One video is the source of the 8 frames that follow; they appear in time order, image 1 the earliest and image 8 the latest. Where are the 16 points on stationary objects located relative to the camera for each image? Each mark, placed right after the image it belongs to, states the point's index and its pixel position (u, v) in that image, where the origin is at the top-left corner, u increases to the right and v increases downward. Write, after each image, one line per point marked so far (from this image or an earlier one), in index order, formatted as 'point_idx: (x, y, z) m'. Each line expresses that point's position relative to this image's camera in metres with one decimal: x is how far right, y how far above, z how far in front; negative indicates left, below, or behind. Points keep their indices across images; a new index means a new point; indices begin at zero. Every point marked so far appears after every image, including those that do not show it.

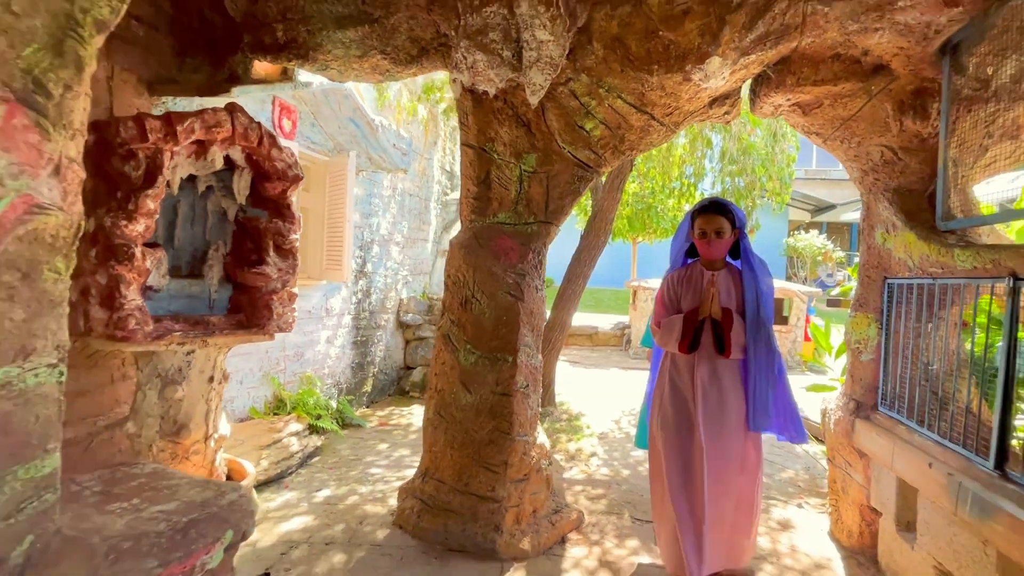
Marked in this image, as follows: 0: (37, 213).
0: (-1.0, +0.2, +1.1) m
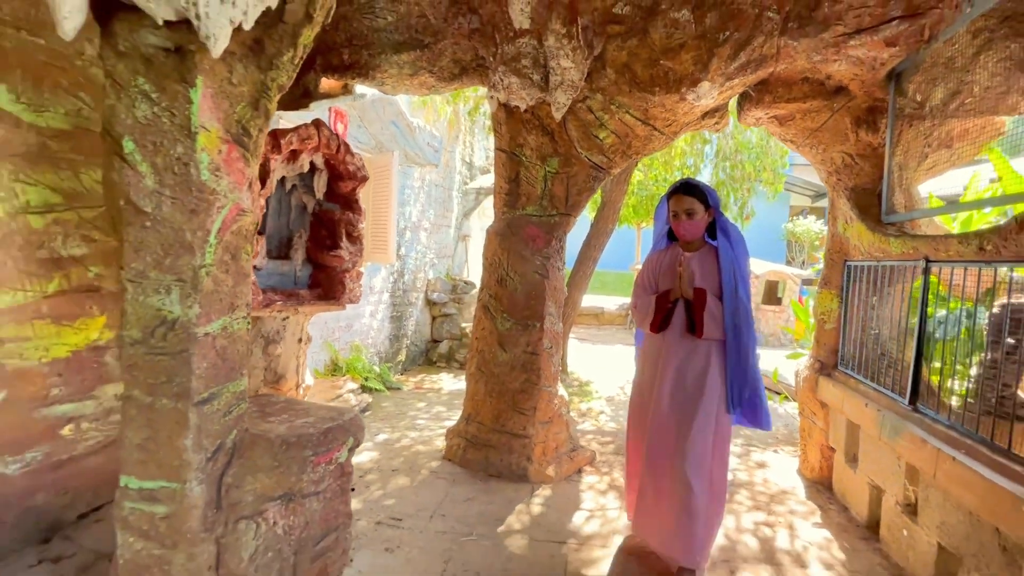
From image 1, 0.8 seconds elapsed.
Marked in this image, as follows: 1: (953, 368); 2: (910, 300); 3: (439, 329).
0: (-0.9, +0.2, +1.7) m
1: (+1.7, -0.3, +2.0) m
2: (+1.8, -0.1, +2.4) m
3: (-0.7, -0.4, +5.5) m
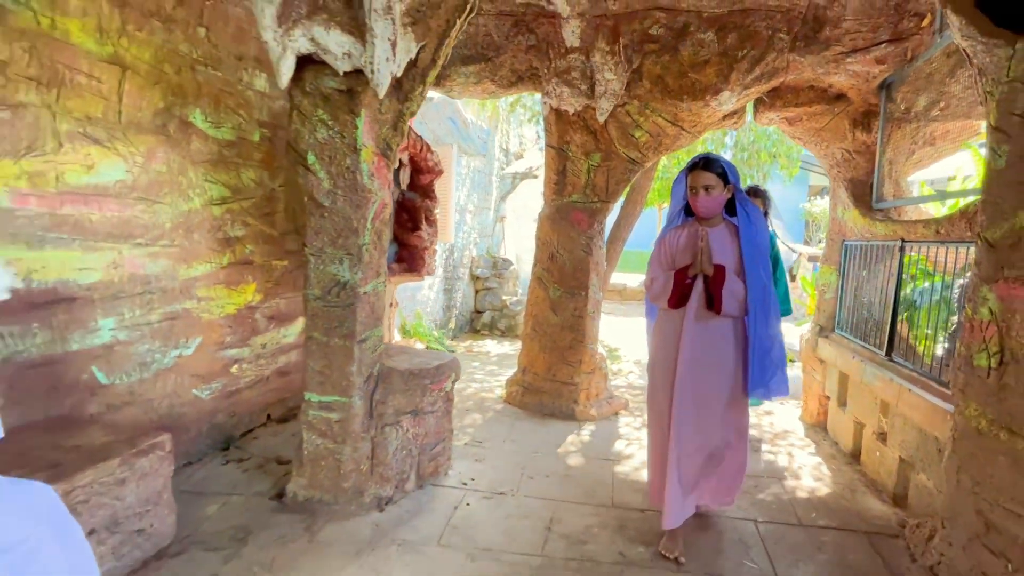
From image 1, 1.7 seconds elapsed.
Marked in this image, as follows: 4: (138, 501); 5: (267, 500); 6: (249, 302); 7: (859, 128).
0: (-0.6, +0.4, +2.3) m
1: (+2.0, -0.2, +2.6) m
2: (+2.1, +0.1, +3.0) m
3: (-0.3, -0.2, +6.1) m
4: (-1.3, -0.7, +1.8) m
5: (-1.1, -0.9, +2.3) m
6: (-1.4, -0.1, +2.9) m
7: (+2.2, +1.0, +3.5) m
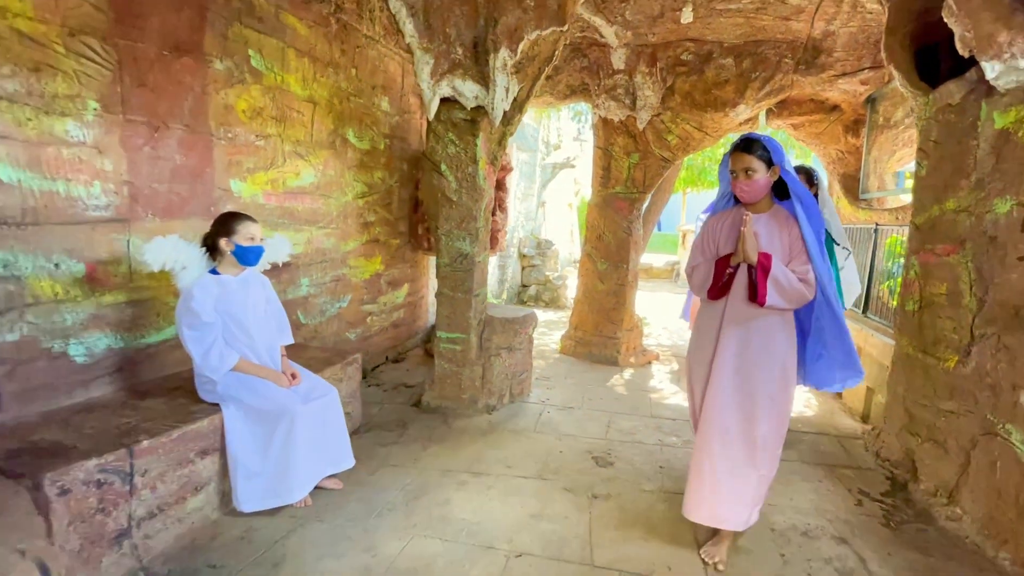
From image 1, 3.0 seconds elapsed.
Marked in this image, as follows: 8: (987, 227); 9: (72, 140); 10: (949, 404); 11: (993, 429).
0: (-0.1, +0.5, +3.3) m
1: (+2.4, 0.0, +3.5) m
2: (+2.5, +0.3, +3.9) m
3: (+0.2, +0.2, +7.1) m
4: (-0.9, -0.6, +2.8) m
5: (-0.6, -0.7, +3.3) m
6: (-1.0, +0.1, +3.9) m
7: (+2.7, +1.2, +4.3) m
8: (+1.9, +0.2, +2.2) m
9: (-1.6, +0.5, +2.0) m
10: (+1.9, -0.5, +2.4) m
11: (+1.9, -0.5, +2.1) m
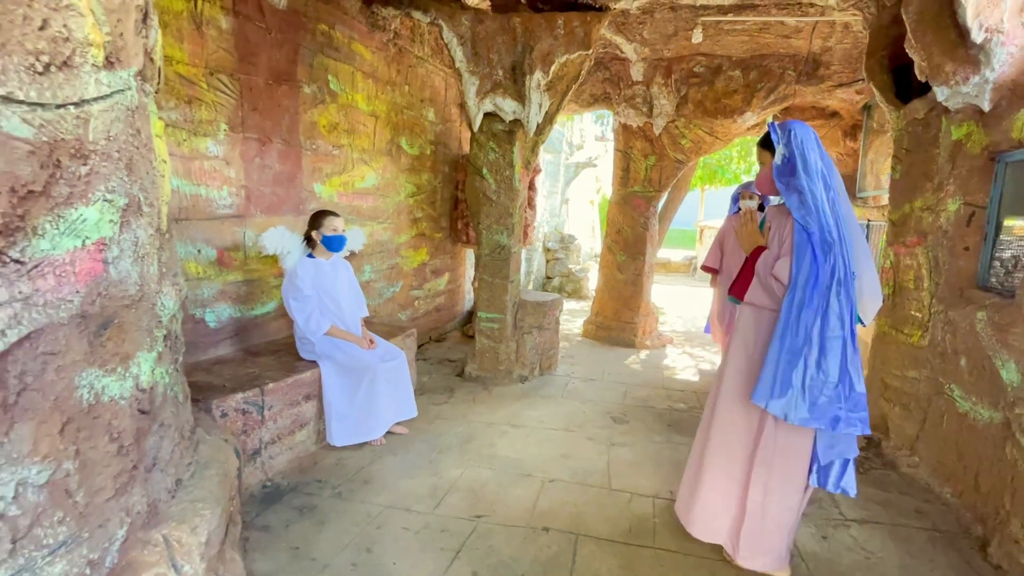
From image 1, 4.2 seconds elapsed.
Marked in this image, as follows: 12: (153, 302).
0: (+0.1, +0.6, +3.8) m
1: (+2.6, +0.1, +3.9) m
2: (+2.8, +0.4, +4.3) m
3: (+0.6, +0.3, +7.6) m
4: (-0.7, -0.5, +3.4) m
5: (-0.4, -0.6, +3.9) m
6: (-0.7, +0.2, +4.5) m
7: (+2.9, +1.3, +4.7) m
8: (+2.1, +0.3, +2.7) m
9: (-1.4, +0.6, +2.6) m
10: (+2.1, -0.4, +2.9) m
11: (+2.0, -0.5, +2.6) m
12: (-0.8, 0.0, +1.3) m
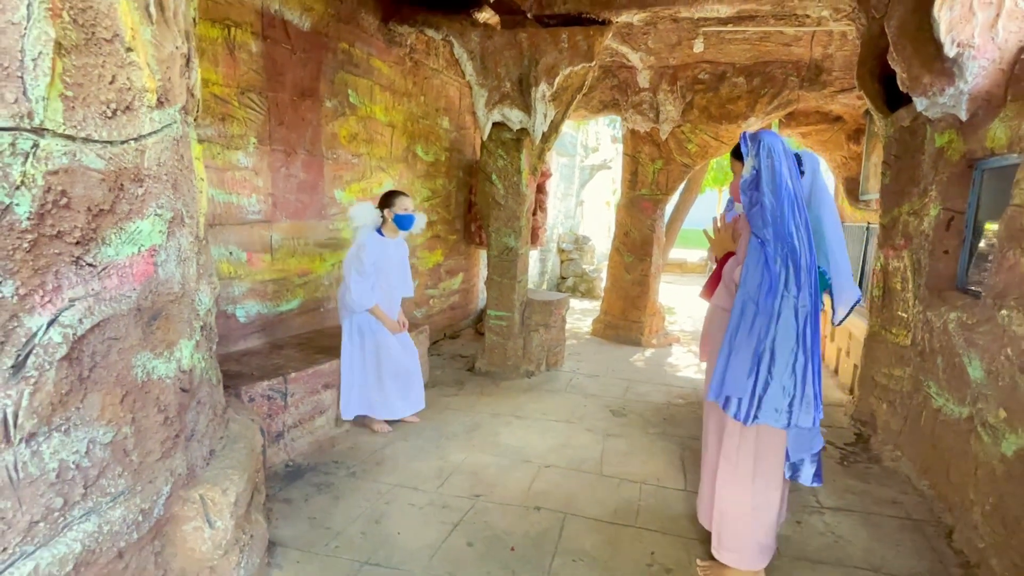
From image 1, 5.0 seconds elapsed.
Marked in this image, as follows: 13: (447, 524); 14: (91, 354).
0: (+0.1, +0.6, +4.0) m
1: (+2.7, +0.1, +4.0) m
2: (+2.8, +0.3, +4.4) m
3: (+0.8, +0.3, +7.8) m
4: (-0.6, -0.5, +3.6) m
5: (-0.4, -0.6, +4.1) m
6: (-0.6, +0.2, +4.7) m
7: (+3.0, +1.3, +4.8) m
8: (+2.1, +0.3, +2.8) m
9: (-1.4, +0.6, +2.9) m
10: (+2.1, -0.4, +3.0) m
11: (+2.0, -0.5, +2.7) m
12: (-0.9, 0.0, +1.5) m
13: (-0.3, -1.0, +2.2) m
14: (-0.9, -0.1, +1.2) m
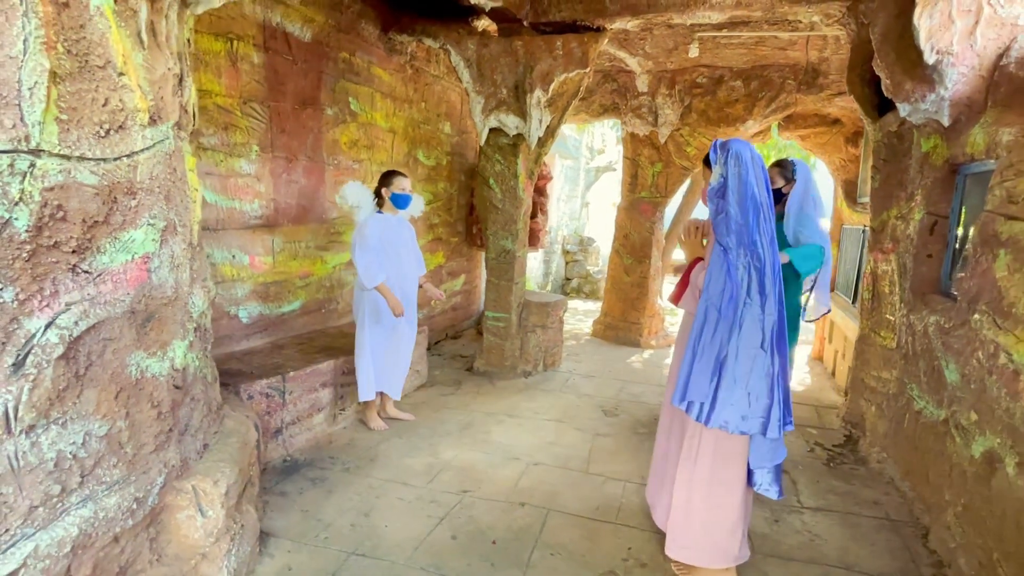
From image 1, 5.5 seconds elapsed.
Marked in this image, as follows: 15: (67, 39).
0: (+0.1, +0.6, +4.1) m
1: (+2.7, 0.0, +4.0) m
2: (+2.8, +0.3, +4.4) m
3: (+0.9, +0.3, +7.8) m
4: (-0.7, -0.5, +3.7) m
5: (-0.4, -0.6, +4.2) m
6: (-0.6, +0.2, +4.8) m
7: (+3.0, +1.3, +4.8) m
8: (+2.1, +0.3, +2.8) m
9: (-1.5, +0.6, +3.0) m
10: (+2.1, -0.5, +3.0) m
11: (+2.0, -0.5, +2.7) m
12: (-1.0, 0.0, +1.6) m
13: (-0.3, -1.0, +2.3) m
14: (-1.0, -0.2, +1.3) m
15: (-0.9, +0.5, +1.1) m
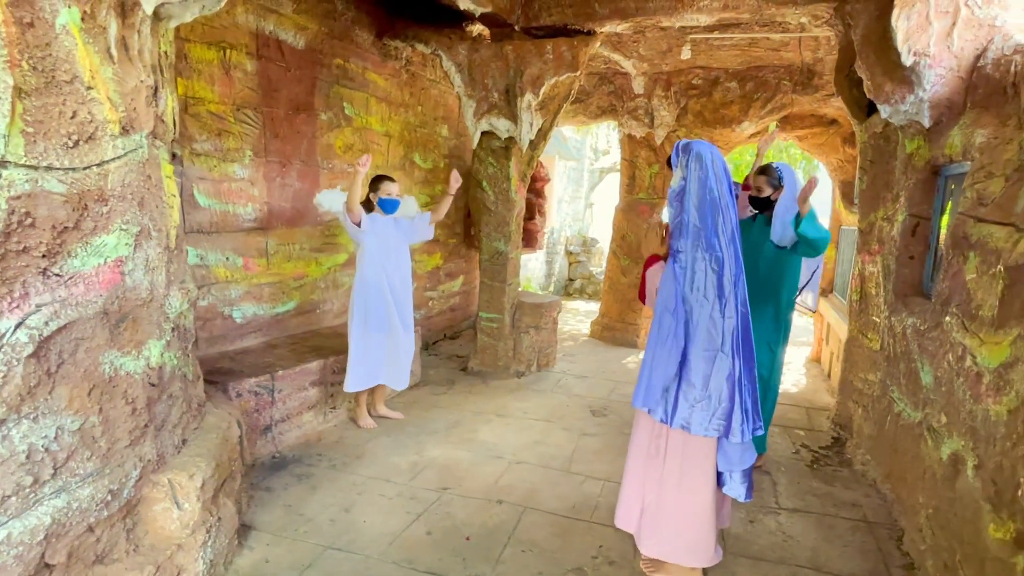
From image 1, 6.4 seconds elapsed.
0: (+0.1, +0.6, +4.1) m
1: (+2.6, 0.0, +4.0) m
2: (+2.8, +0.3, +4.4) m
3: (+0.9, +0.2, +7.9) m
4: (-0.7, -0.5, +3.8) m
5: (-0.4, -0.7, +4.3) m
6: (-0.7, +0.2, +4.9) m
7: (+3.0, +1.3, +4.8) m
8: (+2.0, +0.3, +2.8) m
9: (-1.5, +0.6, +3.1) m
10: (+2.0, -0.5, +3.0) m
11: (+1.9, -0.5, +2.7) m
12: (-1.1, 0.0, +1.7) m
13: (-0.4, -1.0, +2.4) m
14: (-1.2, -0.2, +1.4) m
15: (-1.1, +0.5, +1.2) m
